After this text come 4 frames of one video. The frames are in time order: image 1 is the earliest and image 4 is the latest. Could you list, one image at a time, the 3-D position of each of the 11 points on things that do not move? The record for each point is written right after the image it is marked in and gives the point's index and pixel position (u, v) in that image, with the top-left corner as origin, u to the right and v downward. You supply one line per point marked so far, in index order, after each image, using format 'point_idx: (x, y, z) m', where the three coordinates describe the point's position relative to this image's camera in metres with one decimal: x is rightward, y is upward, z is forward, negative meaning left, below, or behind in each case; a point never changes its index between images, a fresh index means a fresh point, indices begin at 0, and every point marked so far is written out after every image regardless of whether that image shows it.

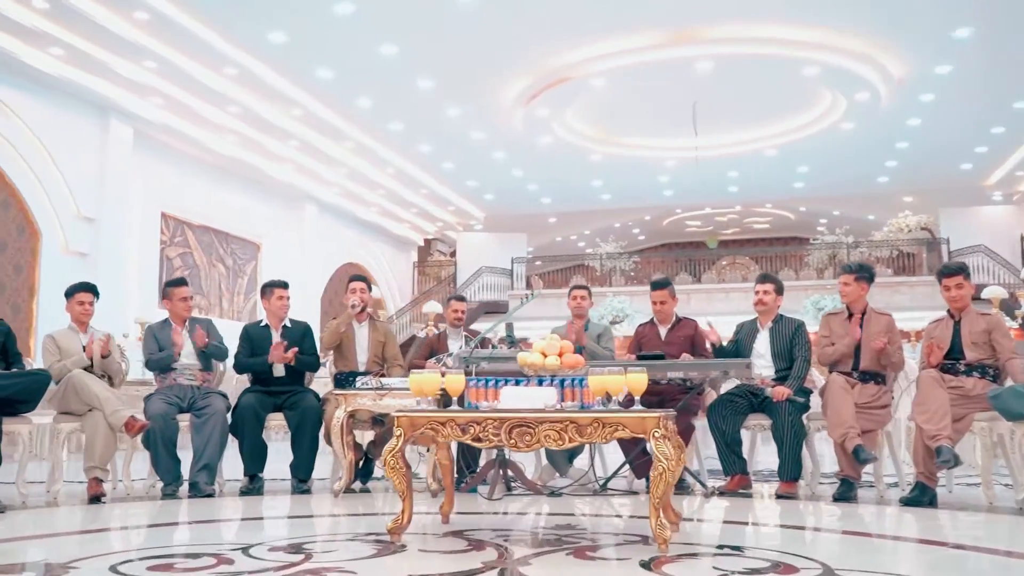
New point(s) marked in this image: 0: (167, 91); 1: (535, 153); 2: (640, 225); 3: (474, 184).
0: (-3.5, +2.0, +9.4) m
1: (+0.3, +1.8, +12.5) m
2: (+2.7, +1.3, +19.1) m
3: (-0.6, +1.6, +14.3) m
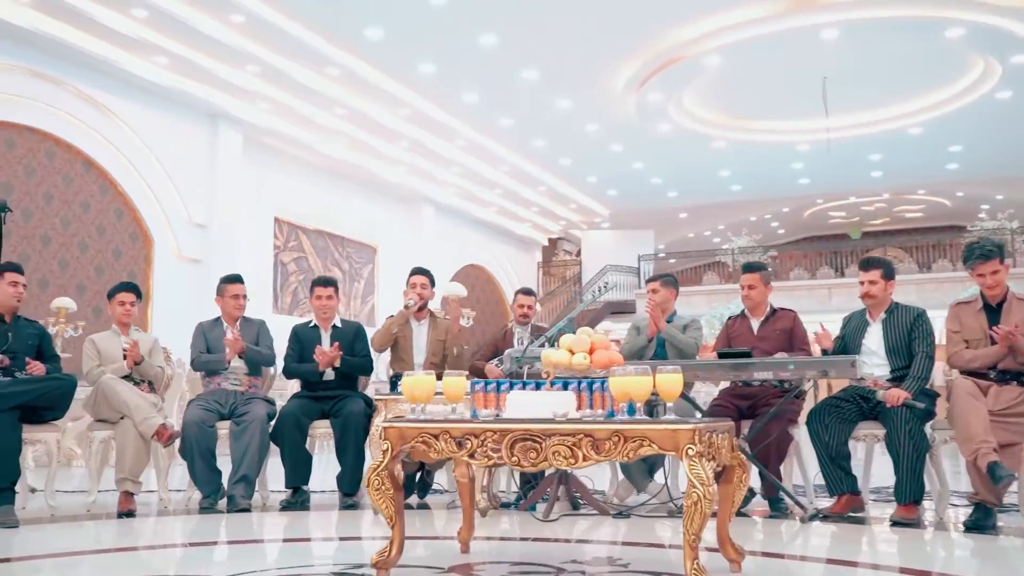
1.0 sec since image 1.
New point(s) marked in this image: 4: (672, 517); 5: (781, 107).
0: (-2.4, +2.0, +9.4) m
1: (+1.8, +1.9, +11.9) m
2: (+5.2, +1.4, +18.1) m
3: (+1.2, +1.6, +13.8) m
4: (+0.6, -0.9, +3.5) m
5: (+3.2, +2.1, +10.9) m
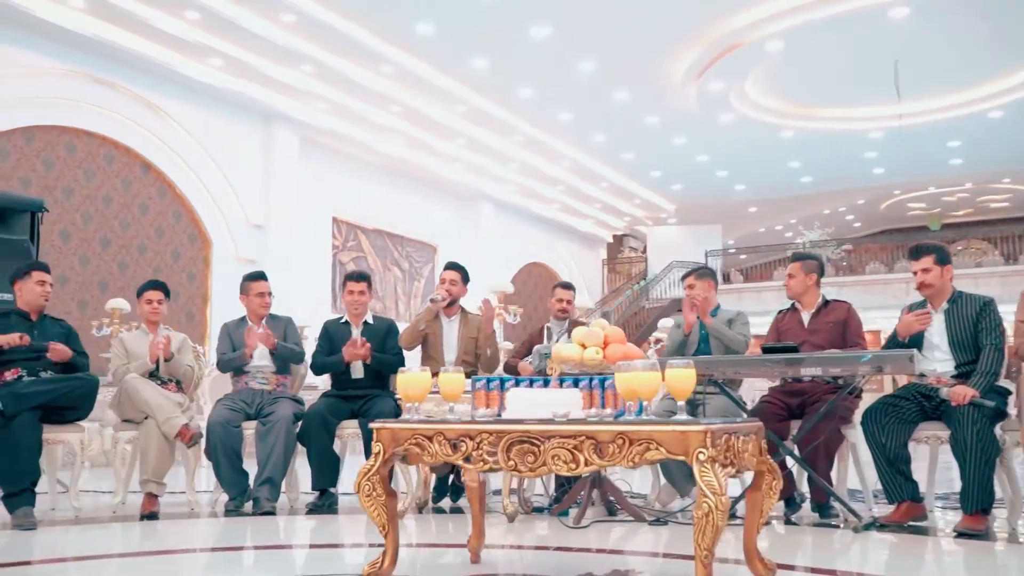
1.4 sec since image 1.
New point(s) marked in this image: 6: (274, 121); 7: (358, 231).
0: (-1.9, +2.0, +9.4) m
1: (+2.6, +1.9, +11.5) m
2: (+6.4, +1.5, +17.4) m
3: (+2.1, +1.7, +13.5) m
4: (+0.7, -0.8, +3.2) m
5: (+3.8, +2.2, +10.5) m
6: (-2.5, +1.7, +9.5) m
7: (-1.8, +0.7, +11.0) m
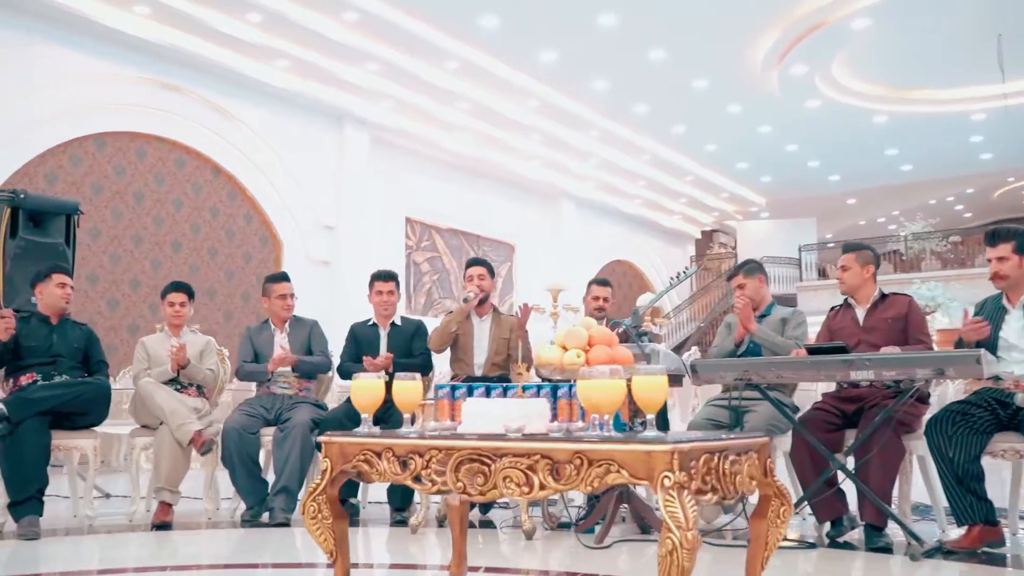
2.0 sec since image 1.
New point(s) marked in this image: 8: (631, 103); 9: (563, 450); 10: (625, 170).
0: (-1.2, +2.0, +9.3) m
1: (+3.5, +2.0, +10.9) m
2: (+8.0, +1.6, +16.4) m
3: (+3.3, +1.7, +12.9) m
4: (+0.8, -0.8, +2.9) m
5: (+4.6, +2.3, +9.8) m
6: (-1.7, +1.7, +9.5) m
7: (-0.9, +0.7, +10.9) m
8: (+1.3, +2.1, +10.3) m
9: (+0.1, -0.3, +1.5) m
10: (+1.6, +1.6, +12.7) m
